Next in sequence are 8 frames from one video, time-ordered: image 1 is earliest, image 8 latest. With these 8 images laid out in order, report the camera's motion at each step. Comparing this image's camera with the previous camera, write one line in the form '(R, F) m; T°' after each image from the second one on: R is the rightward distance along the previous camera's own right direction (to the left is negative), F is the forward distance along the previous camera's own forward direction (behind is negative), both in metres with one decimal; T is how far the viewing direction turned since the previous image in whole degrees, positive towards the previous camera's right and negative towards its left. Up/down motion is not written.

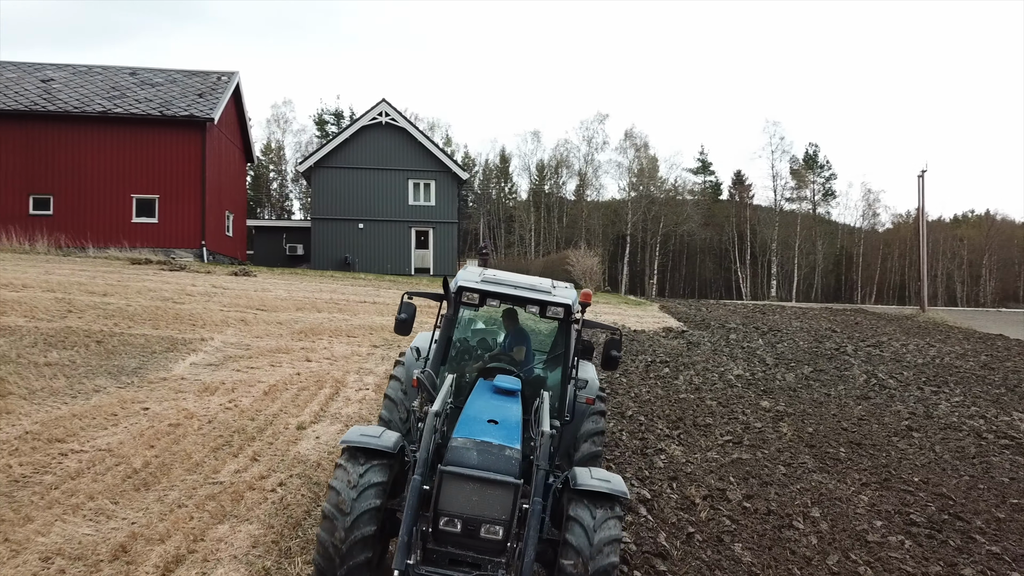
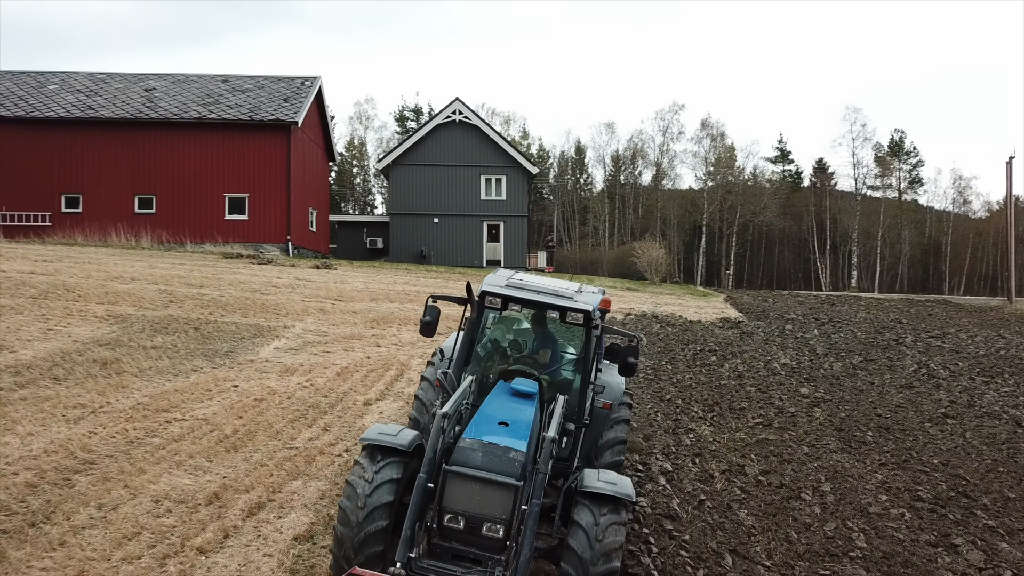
(+0.4, -0.7) m; -6°
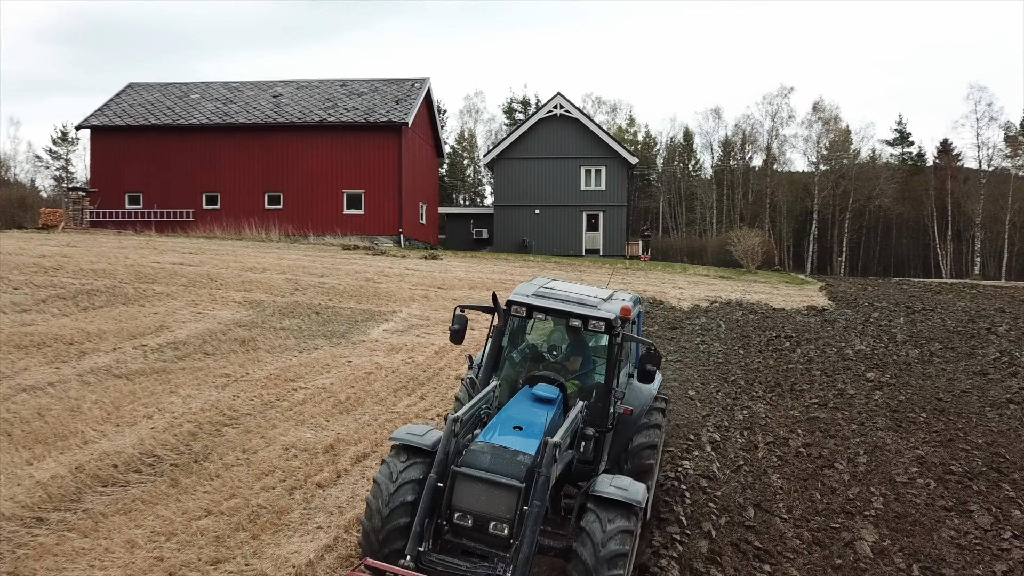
(+0.4, -1.0) m; -8°
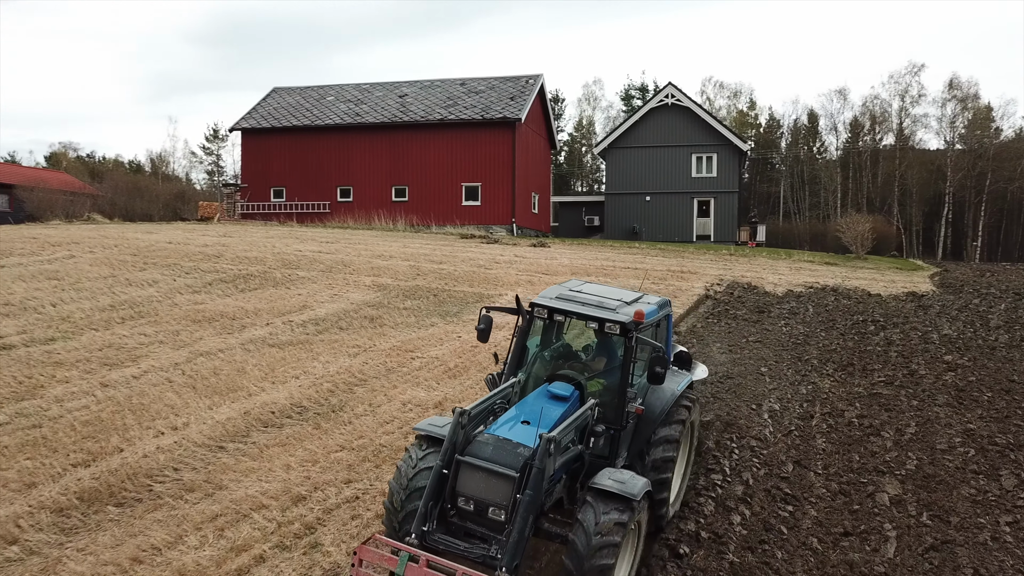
(+0.4, -1.1) m; -9°
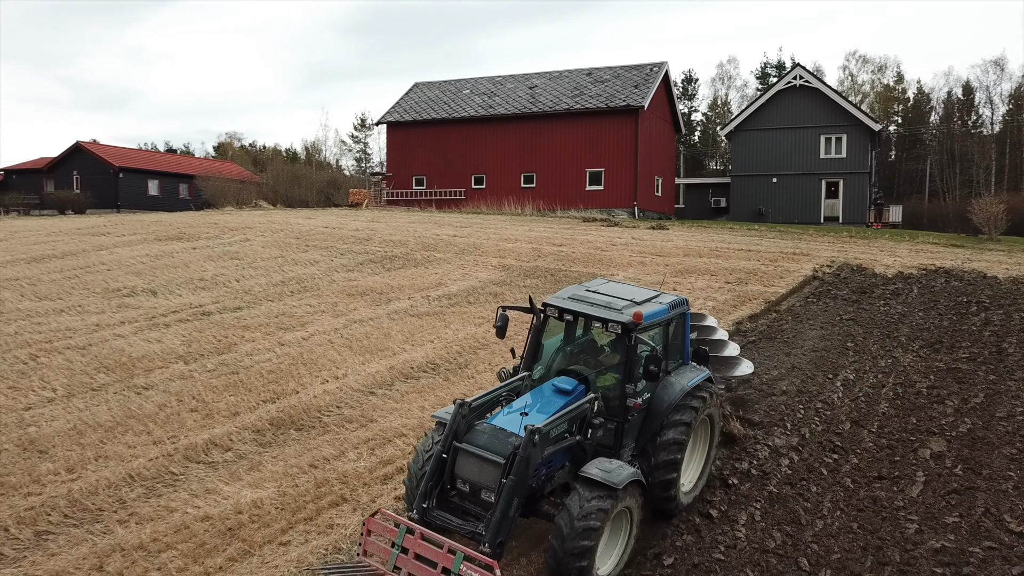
(+0.4, -1.3) m; -10°
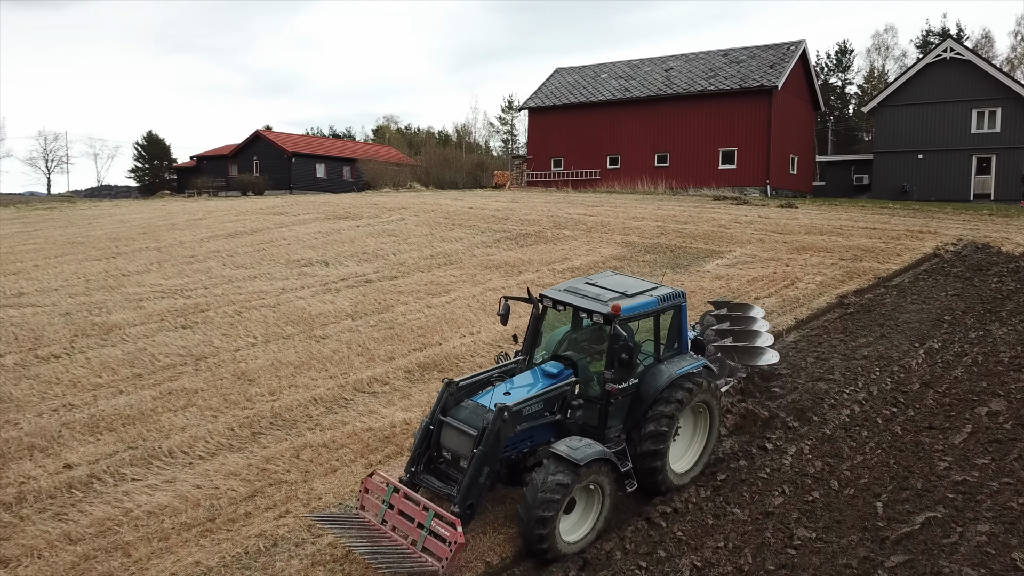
(+0.5, -1.4) m; -10°
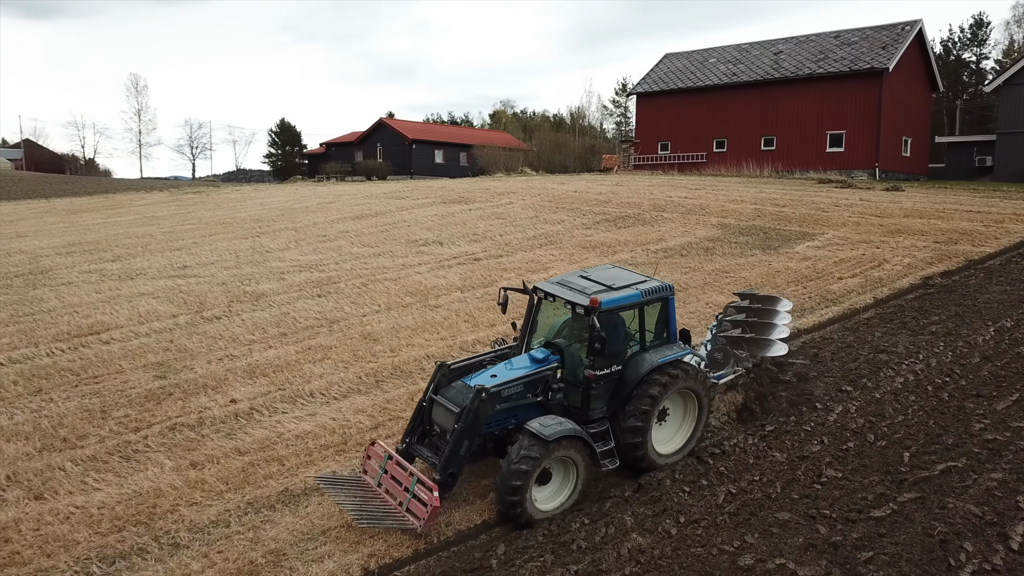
(+0.4, -1.2) m; -8°
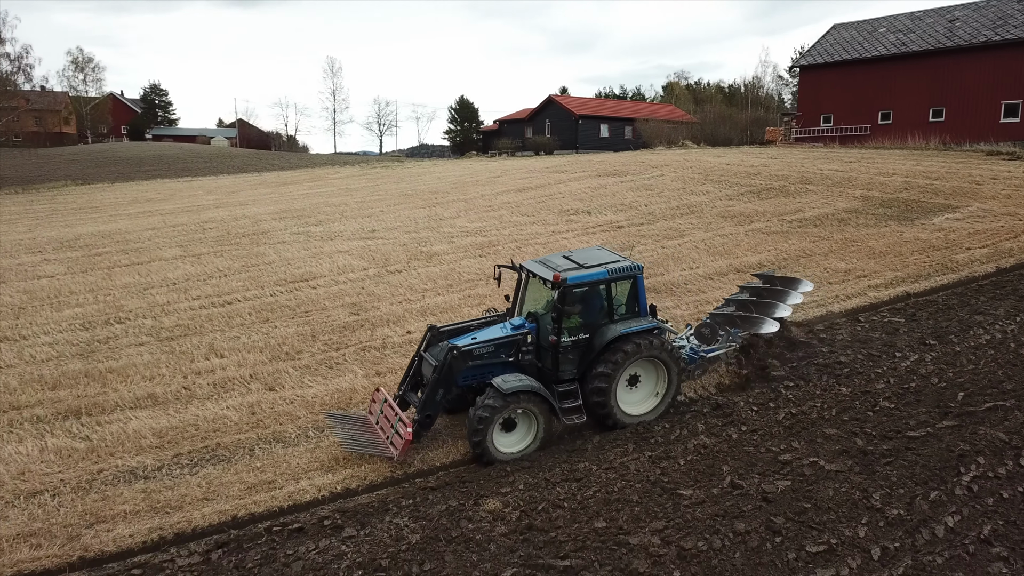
(+0.7, -1.7) m; -12°
